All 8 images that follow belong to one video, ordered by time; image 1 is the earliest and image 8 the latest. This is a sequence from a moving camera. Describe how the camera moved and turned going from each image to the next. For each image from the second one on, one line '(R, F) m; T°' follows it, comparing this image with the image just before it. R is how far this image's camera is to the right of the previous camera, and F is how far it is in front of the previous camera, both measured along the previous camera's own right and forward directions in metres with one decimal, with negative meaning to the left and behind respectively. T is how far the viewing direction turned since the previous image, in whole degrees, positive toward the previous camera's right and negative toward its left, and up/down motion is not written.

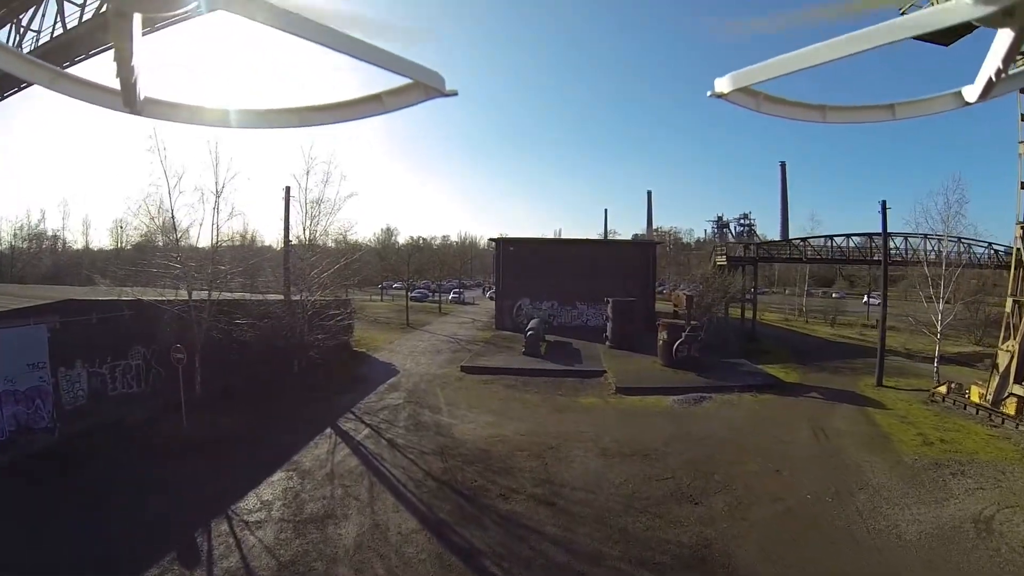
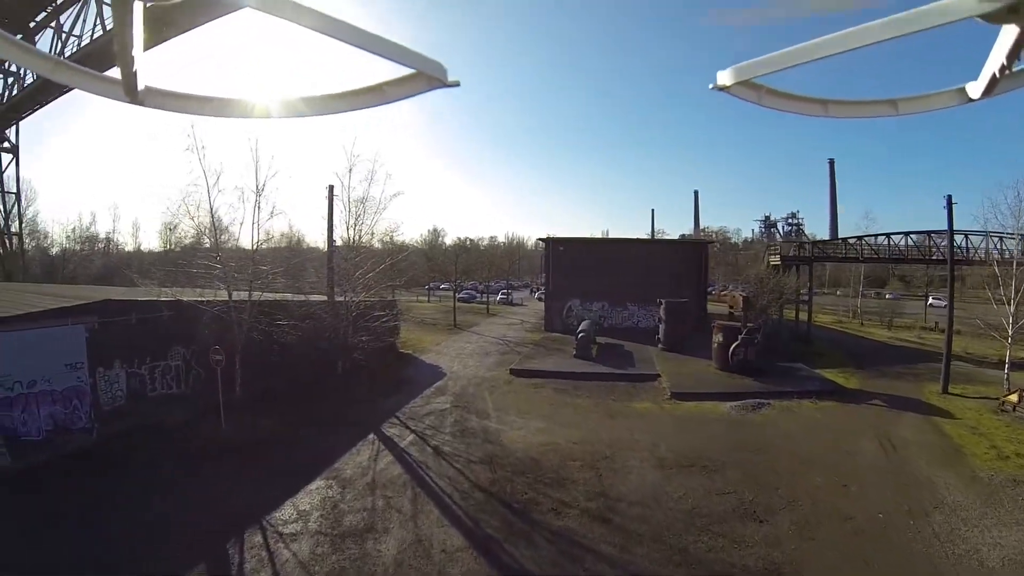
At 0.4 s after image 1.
(-0.2, +0.5) m; -4°
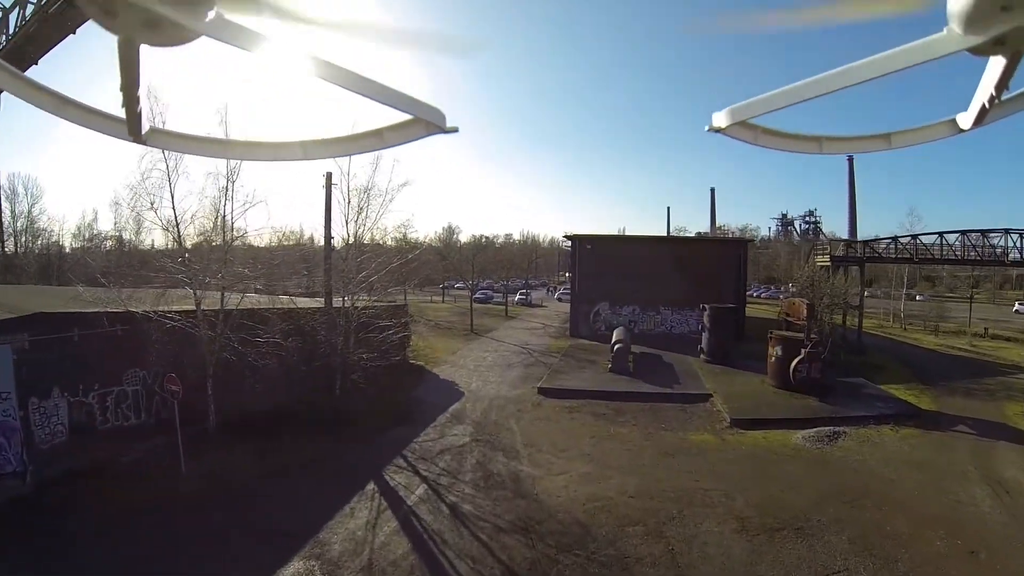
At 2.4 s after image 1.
(-0.5, +2.3) m; -1°
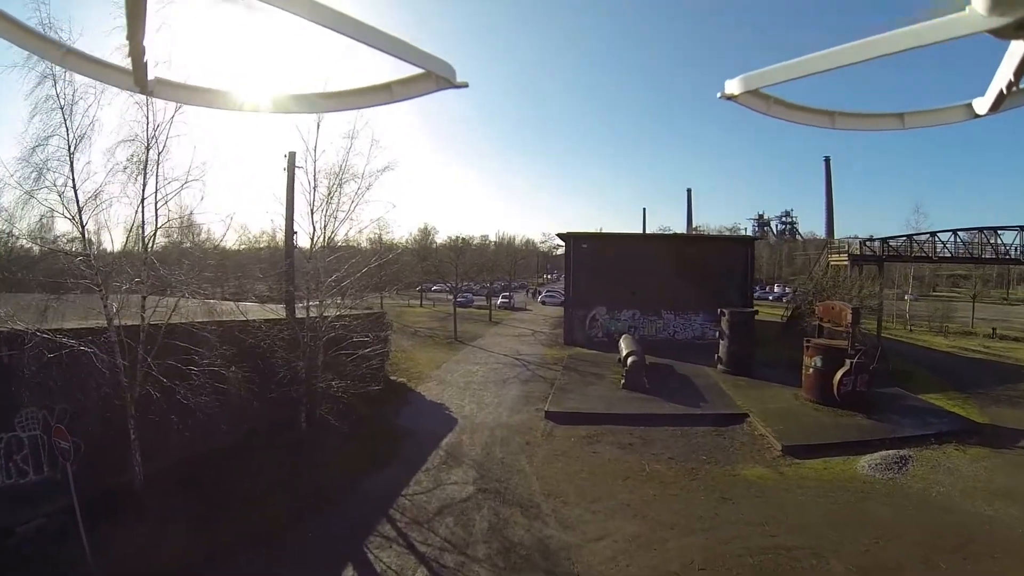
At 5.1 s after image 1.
(-0.6, +2.2) m; +3°
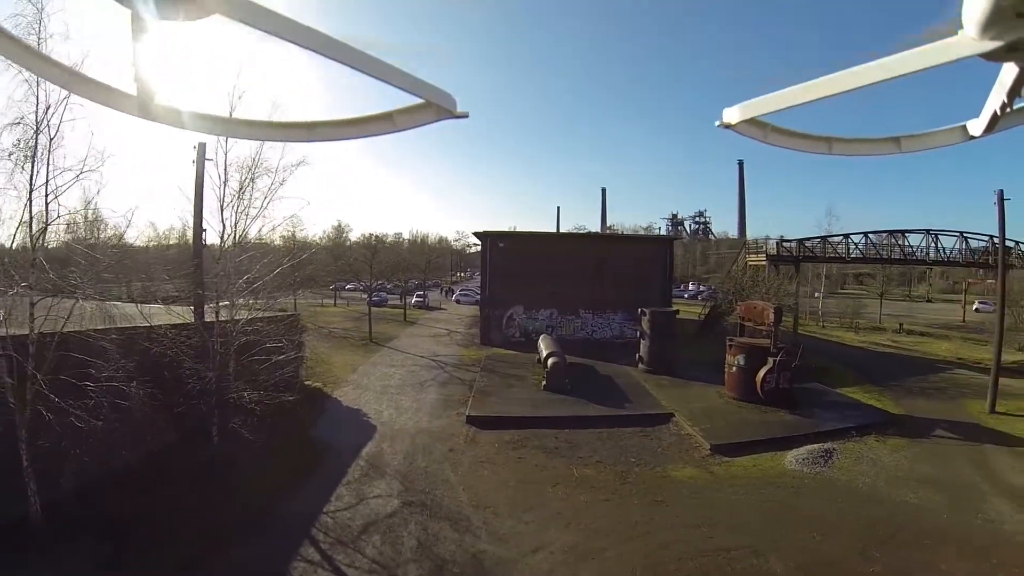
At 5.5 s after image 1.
(+0.1, +0.5) m; +6°
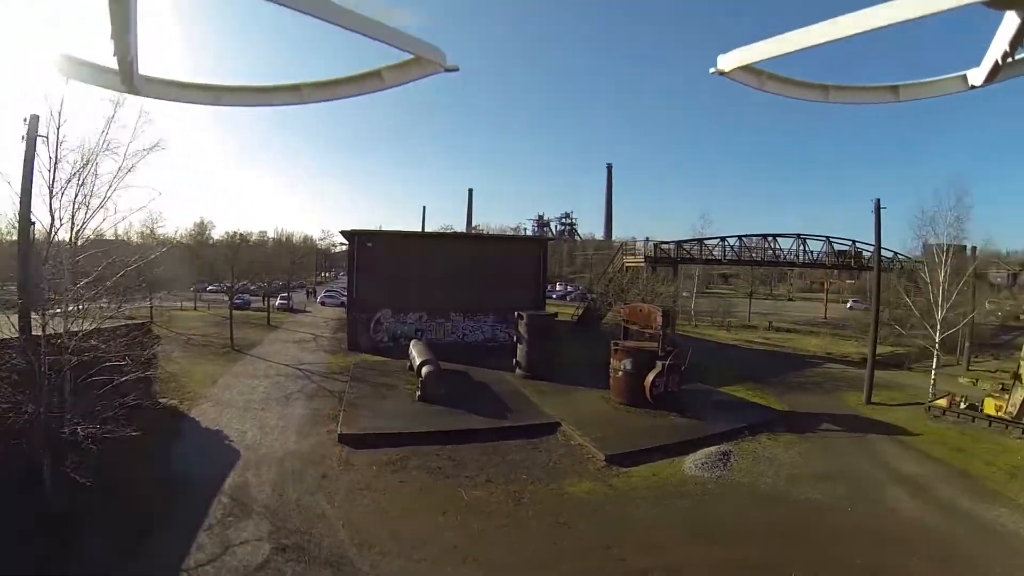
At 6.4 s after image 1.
(-0.1, +1.0) m; +10°
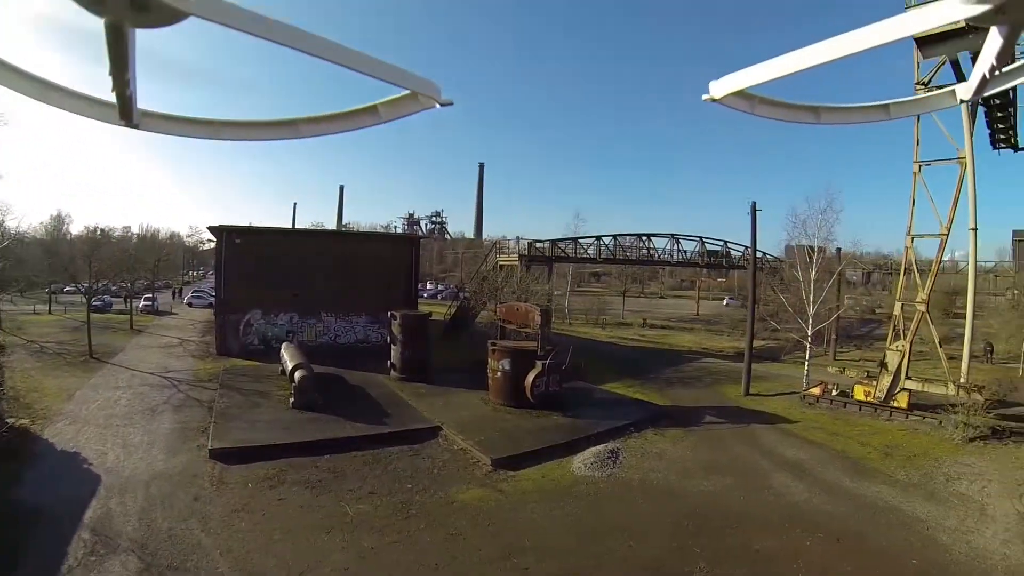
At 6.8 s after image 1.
(+0.3, +0.5) m; +9°
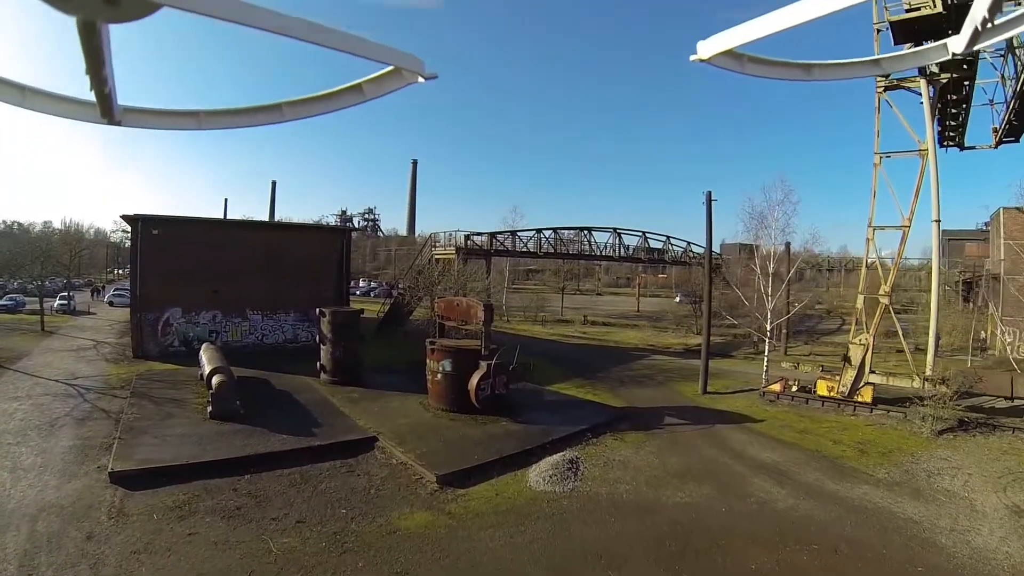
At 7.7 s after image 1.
(0.0, +1.1) m; +4°
